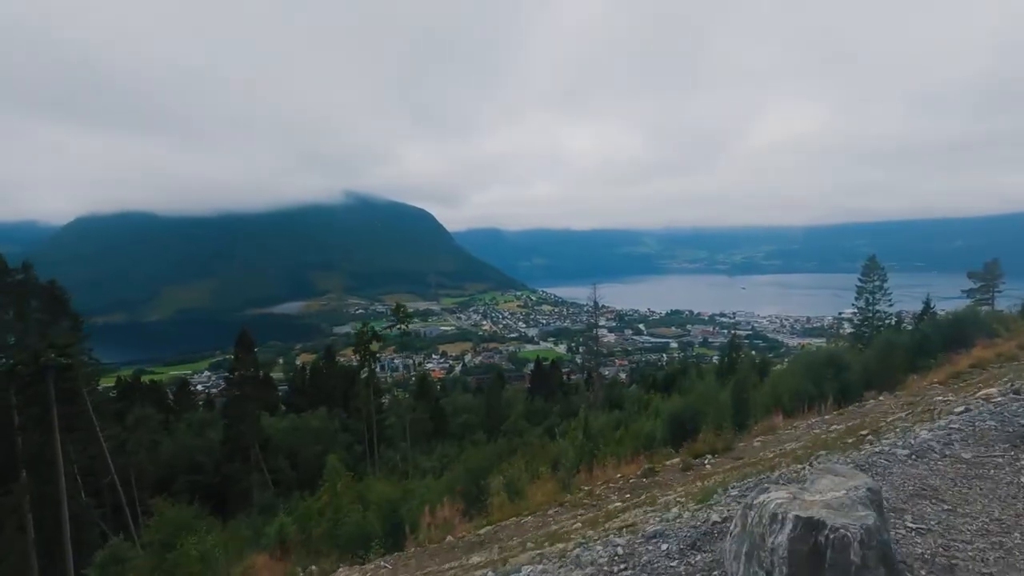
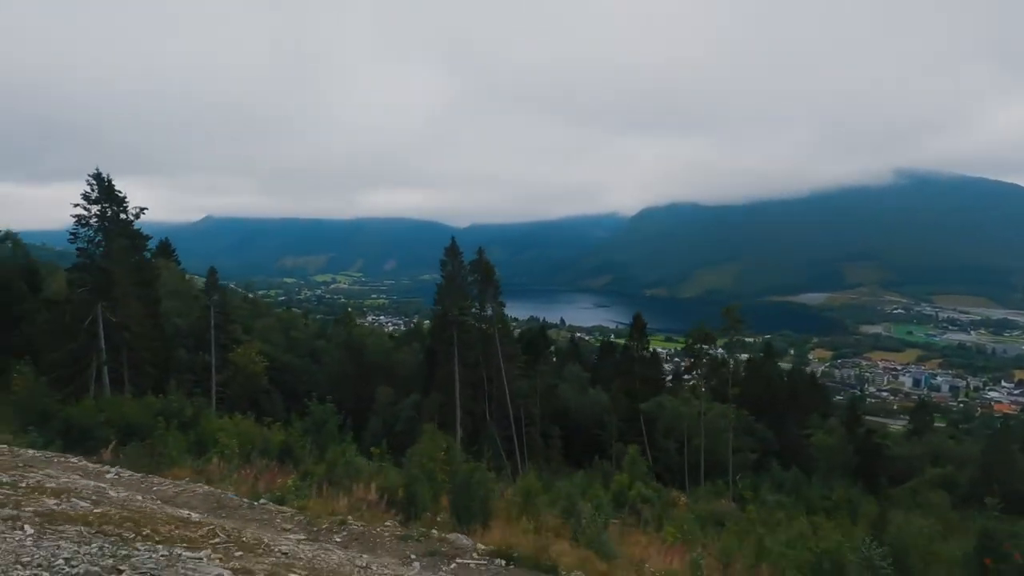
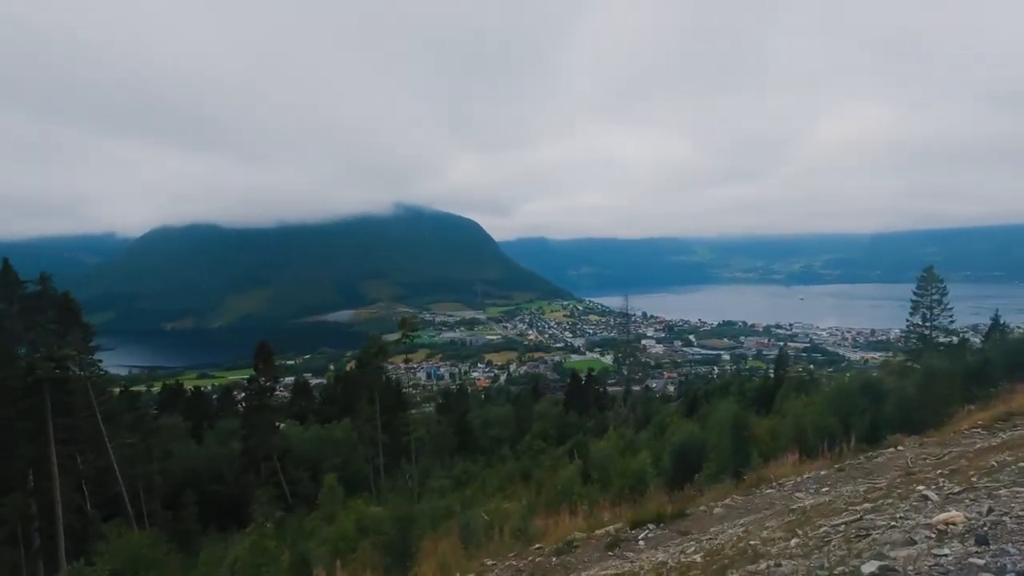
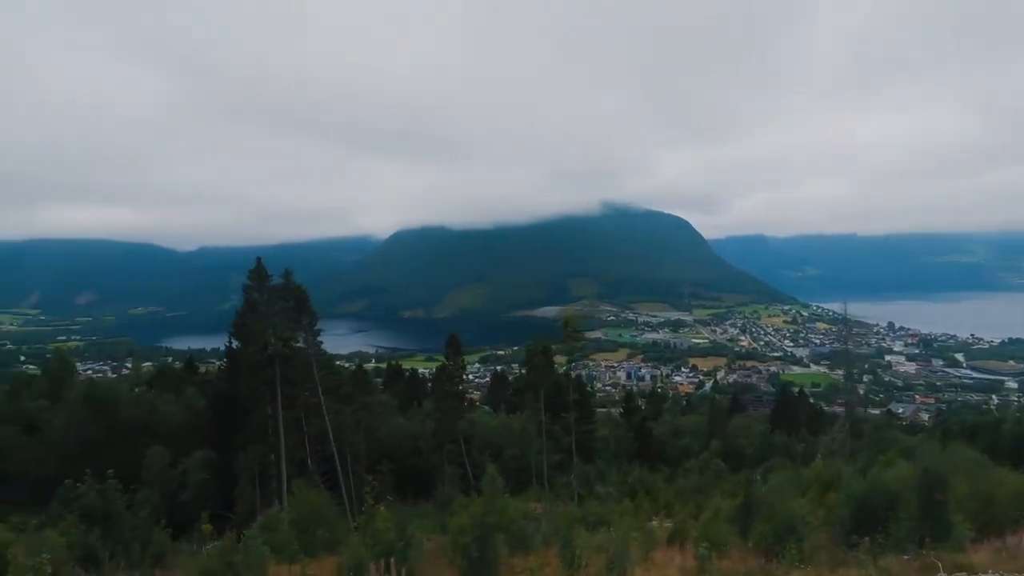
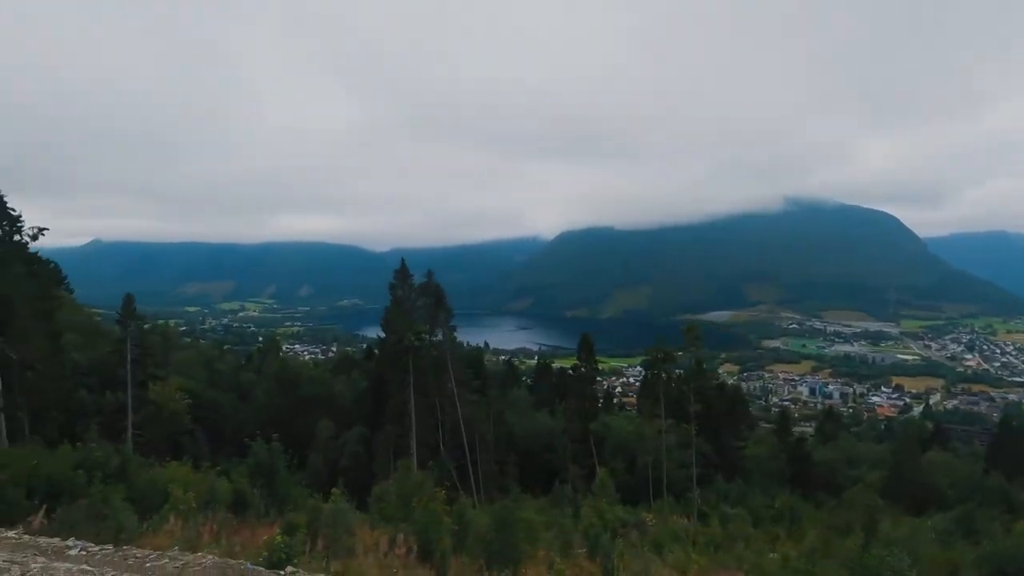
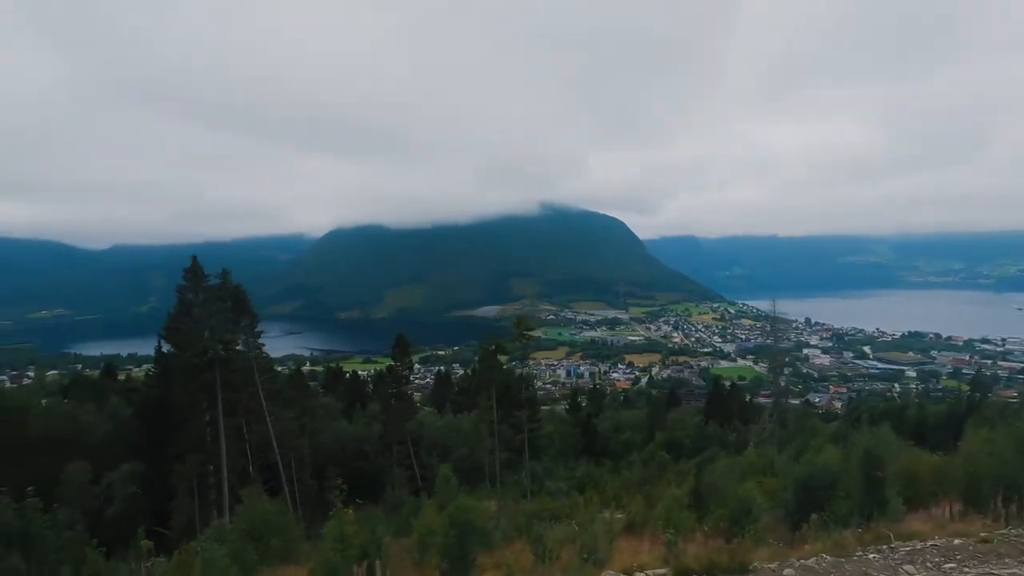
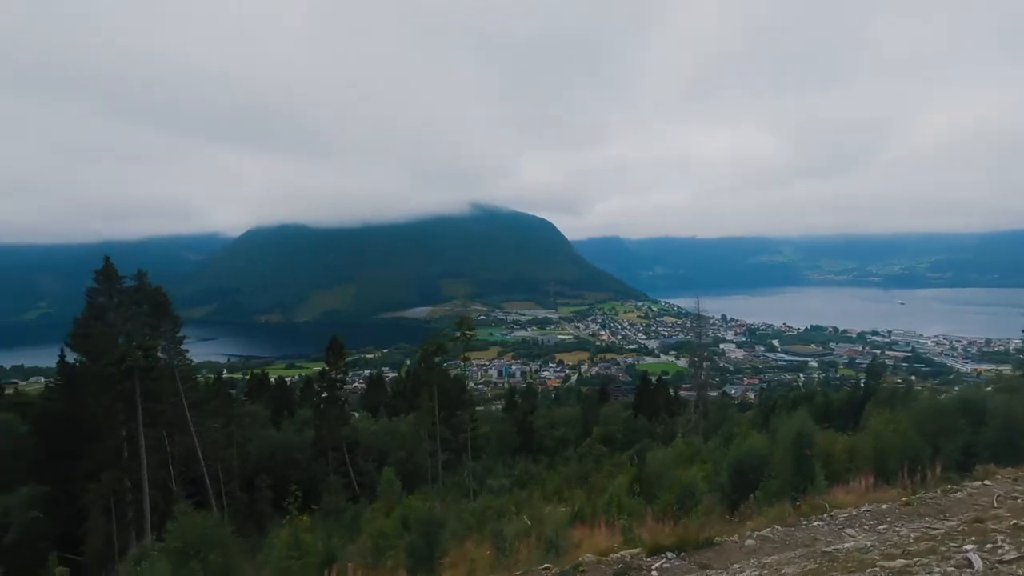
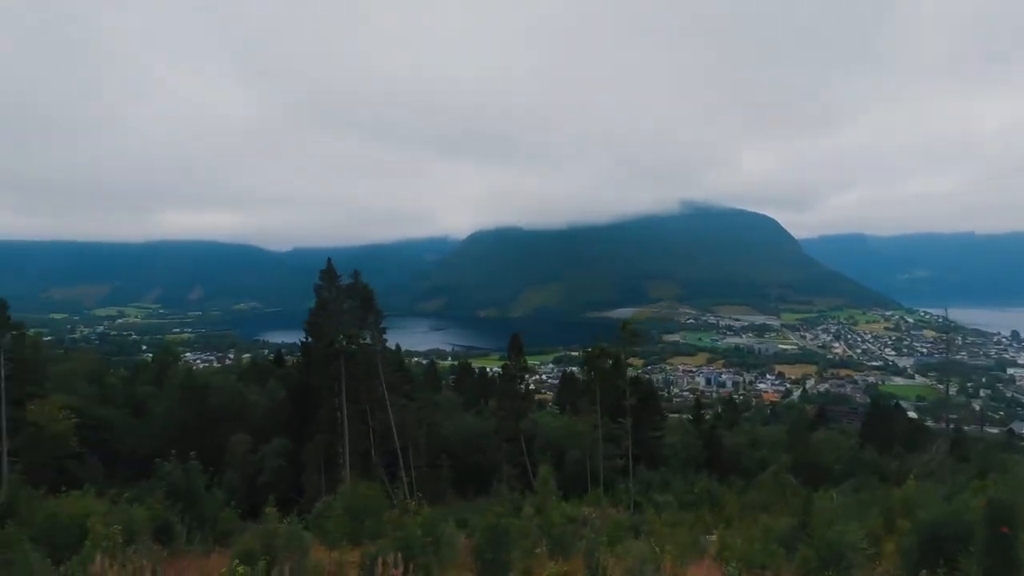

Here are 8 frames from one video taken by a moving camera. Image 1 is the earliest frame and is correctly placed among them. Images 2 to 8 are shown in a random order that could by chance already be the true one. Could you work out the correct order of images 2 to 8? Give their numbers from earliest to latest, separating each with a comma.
3, 7, 6, 4, 8, 5, 2
